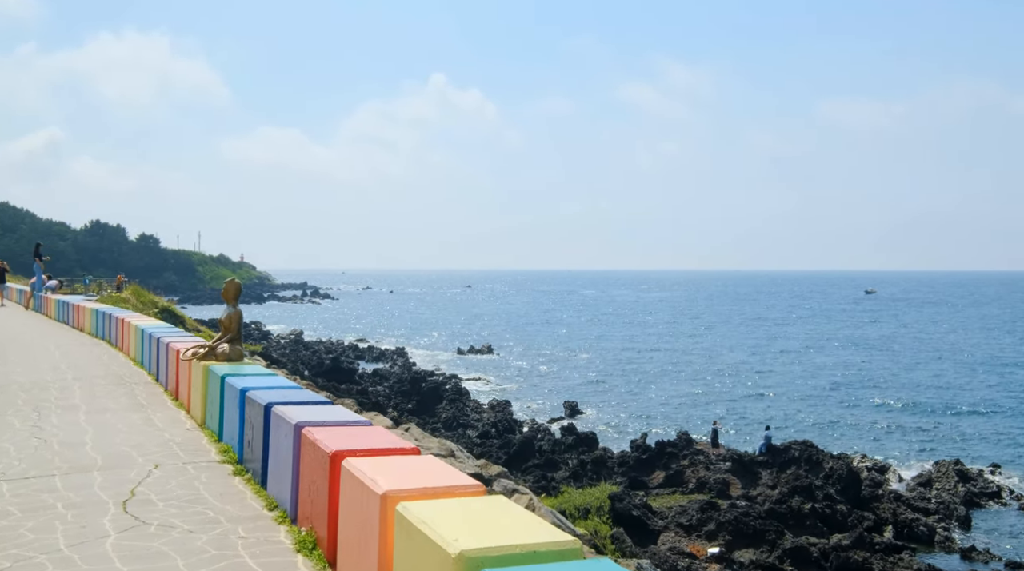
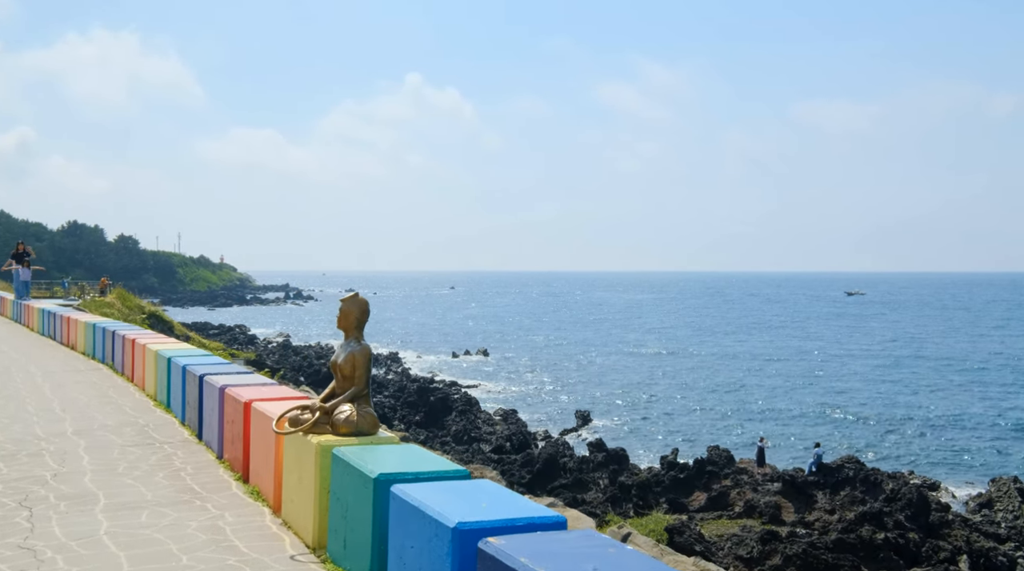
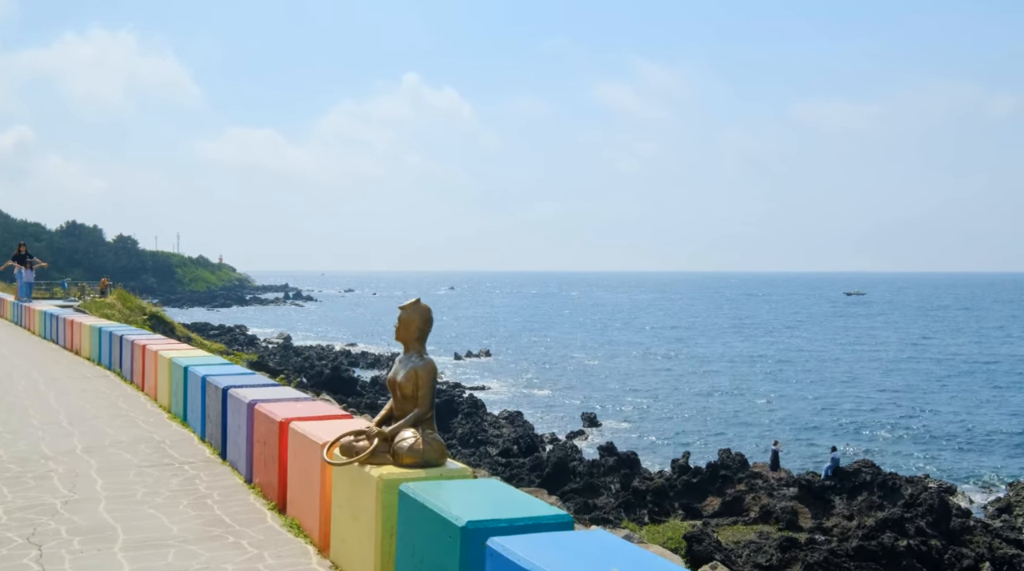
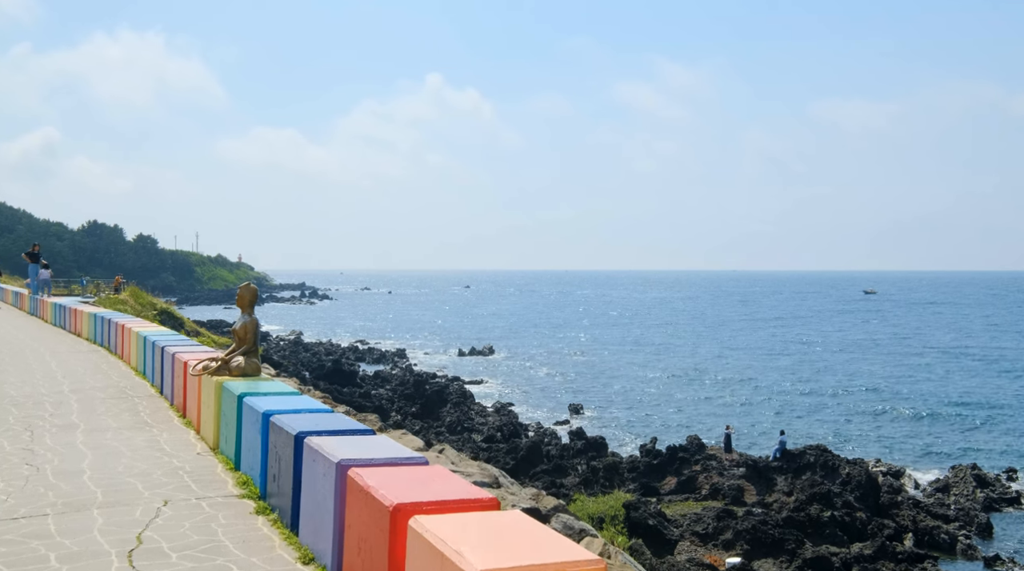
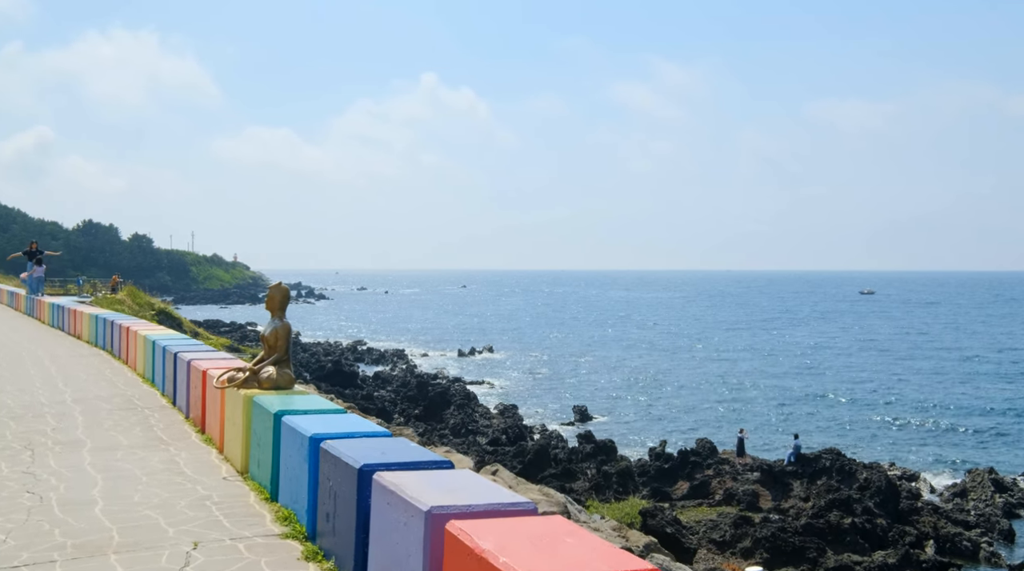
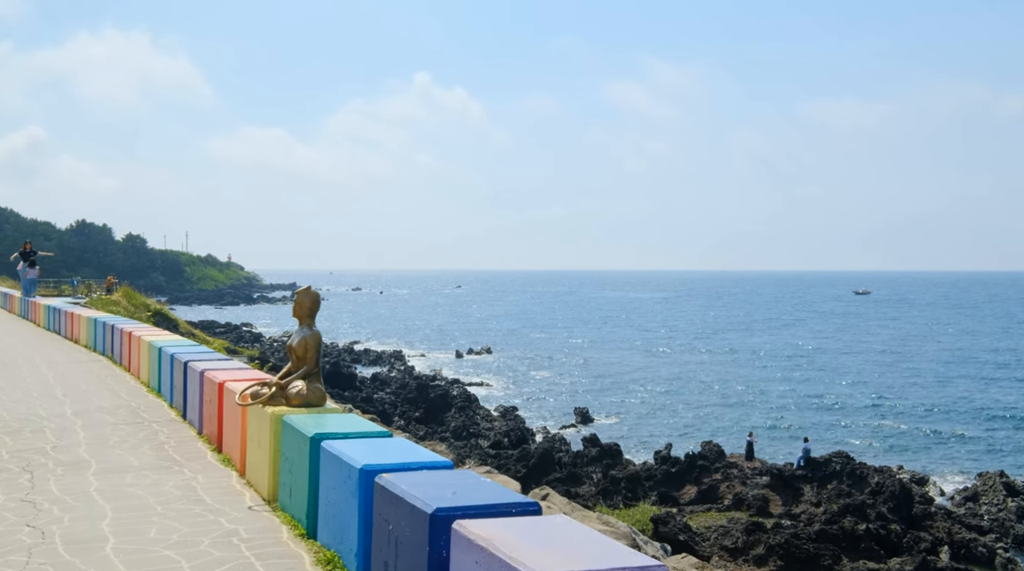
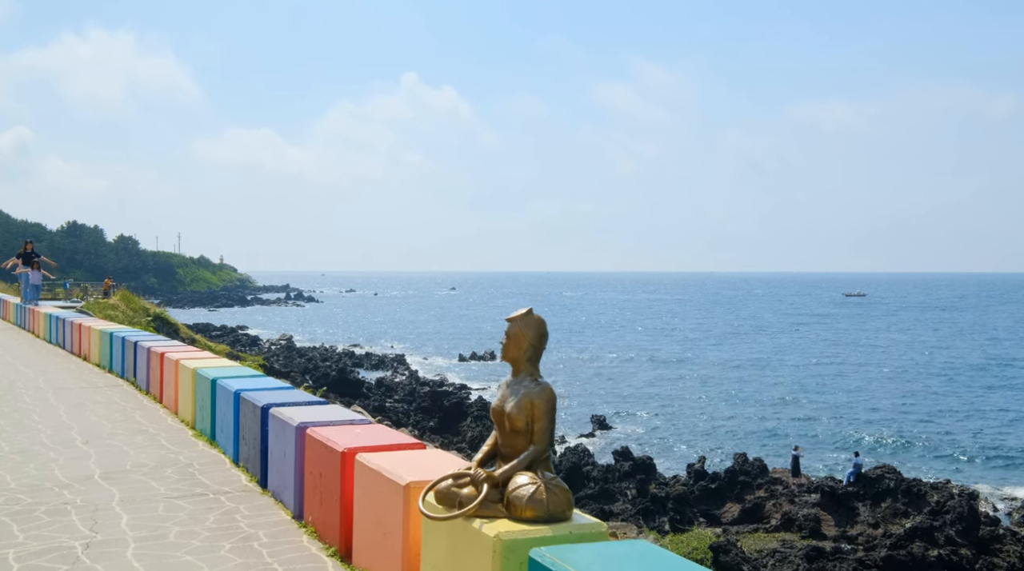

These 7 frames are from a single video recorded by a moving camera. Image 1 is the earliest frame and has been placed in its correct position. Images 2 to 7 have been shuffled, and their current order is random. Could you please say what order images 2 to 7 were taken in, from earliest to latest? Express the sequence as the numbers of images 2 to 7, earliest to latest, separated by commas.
4, 5, 6, 2, 3, 7
